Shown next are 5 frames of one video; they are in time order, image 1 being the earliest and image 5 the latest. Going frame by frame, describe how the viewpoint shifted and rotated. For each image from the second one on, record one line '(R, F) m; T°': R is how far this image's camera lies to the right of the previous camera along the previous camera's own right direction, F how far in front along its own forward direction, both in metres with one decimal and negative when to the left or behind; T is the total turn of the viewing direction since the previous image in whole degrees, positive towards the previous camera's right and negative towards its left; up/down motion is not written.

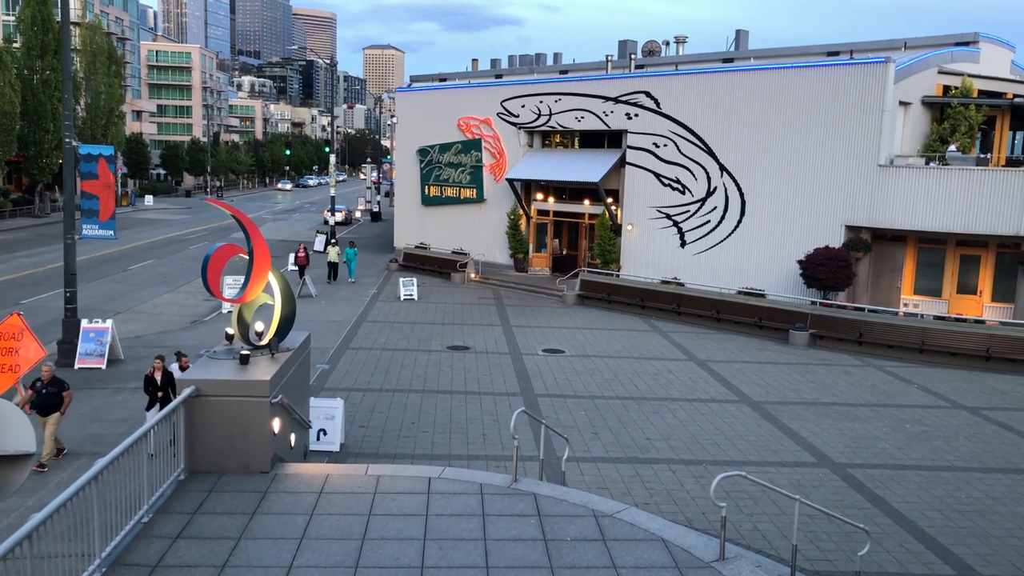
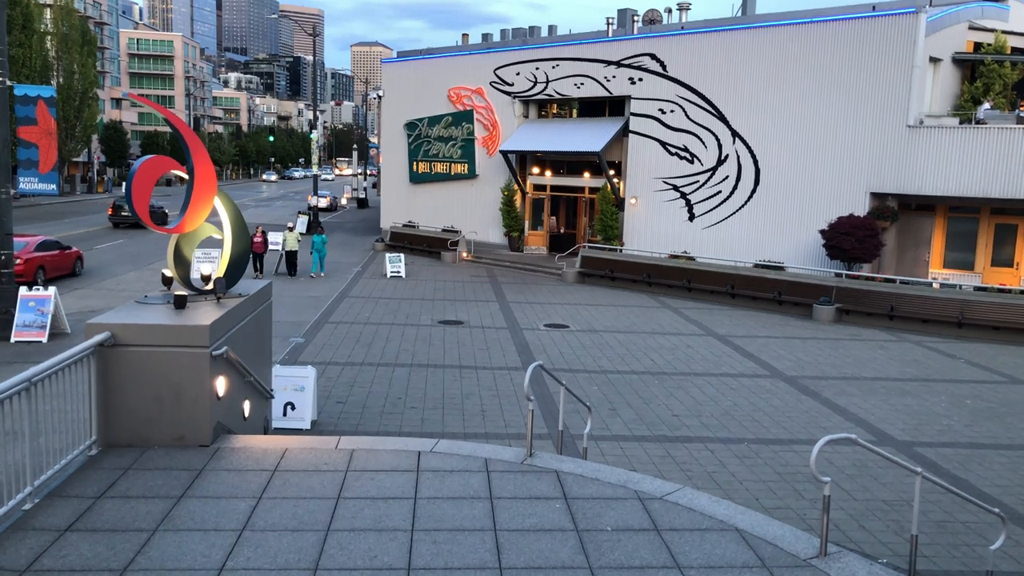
(-0.2, +2.0) m; +1°
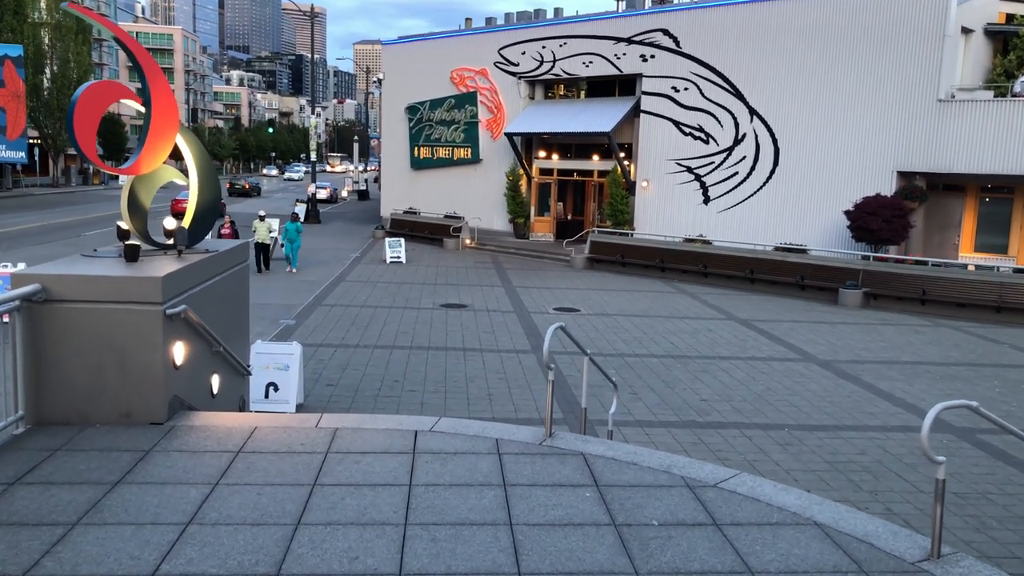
(-0.1, +1.2) m; 0°
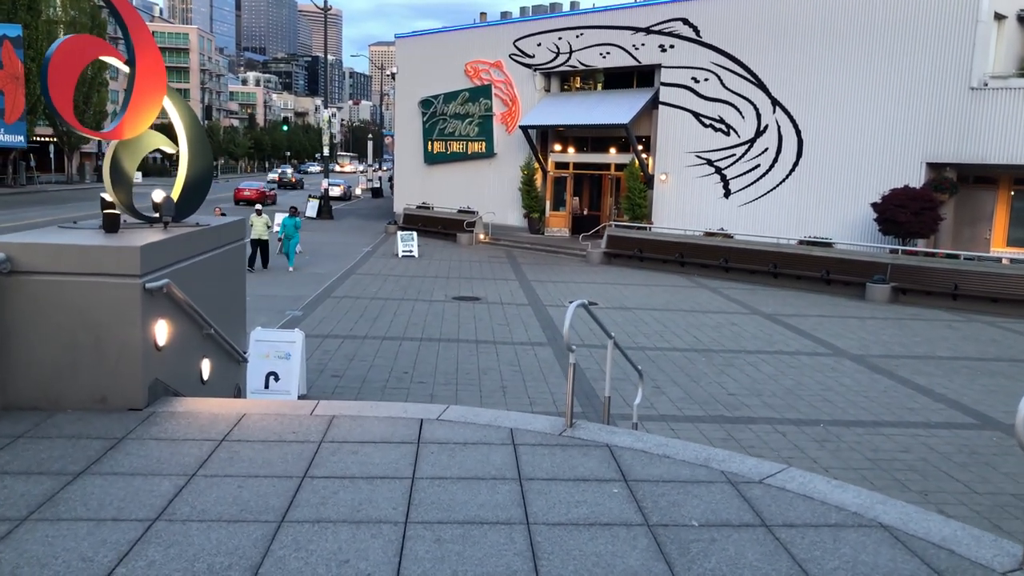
(0.0, +0.6) m; -1°
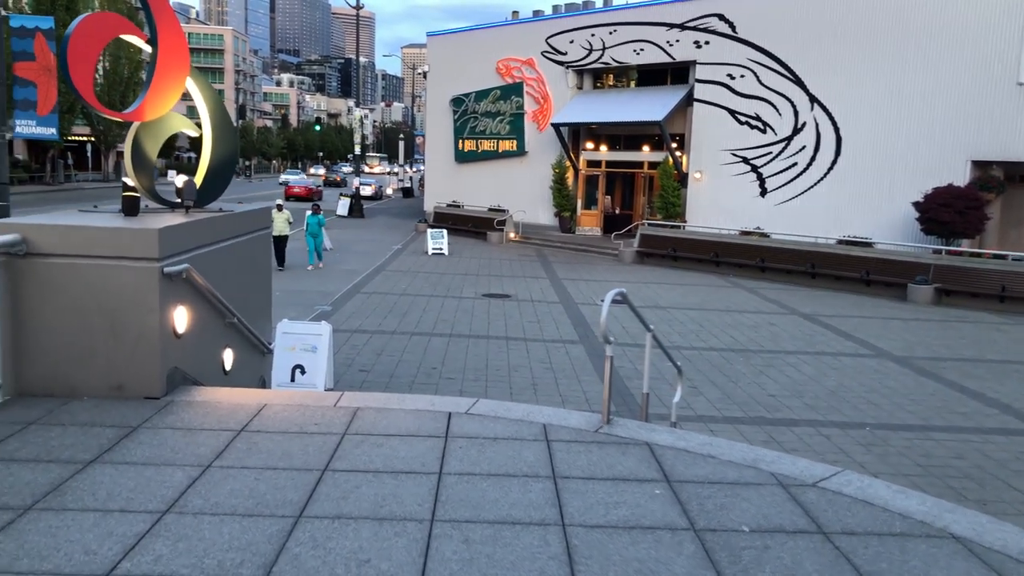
(0.0, +0.3) m; -2°
